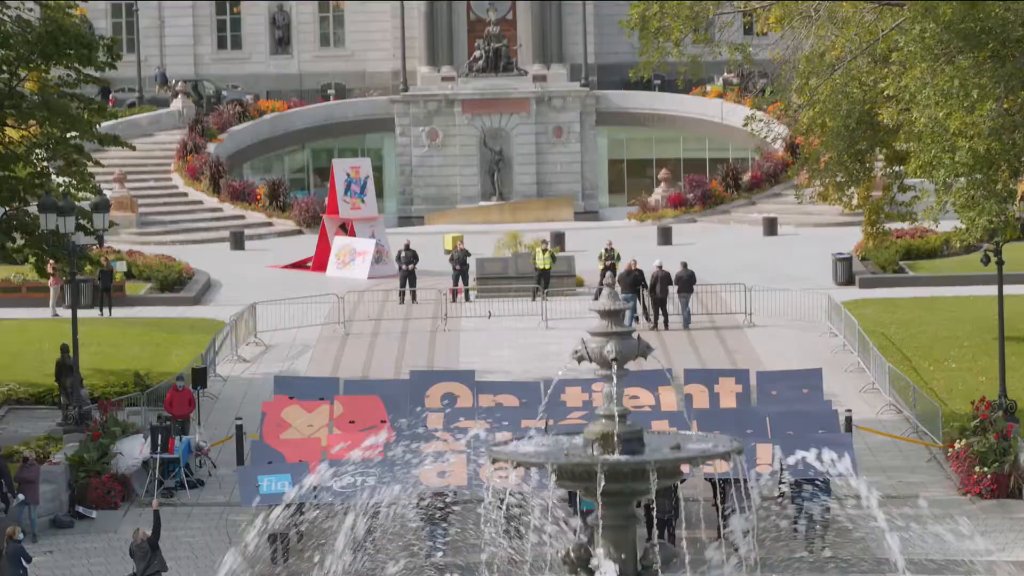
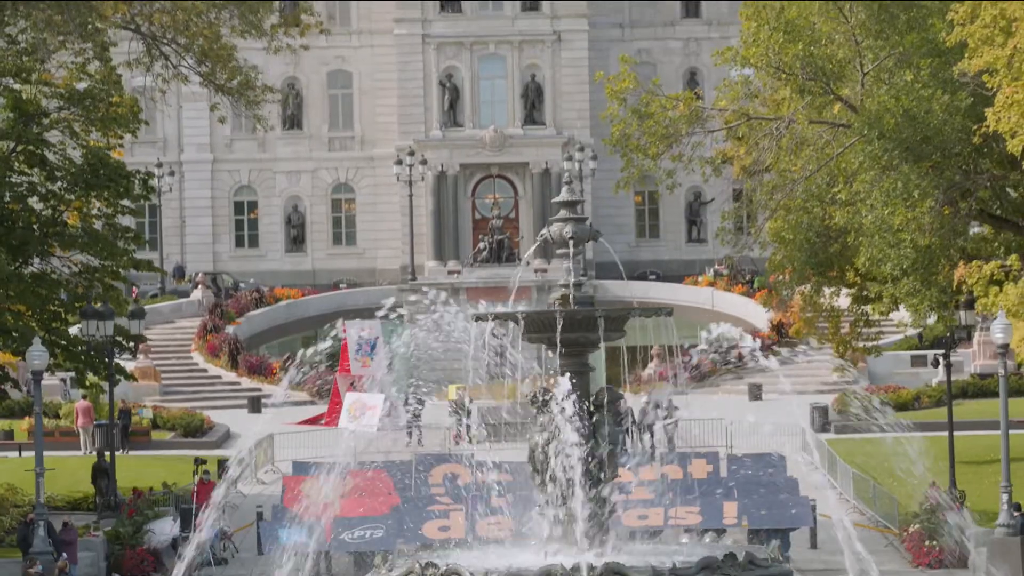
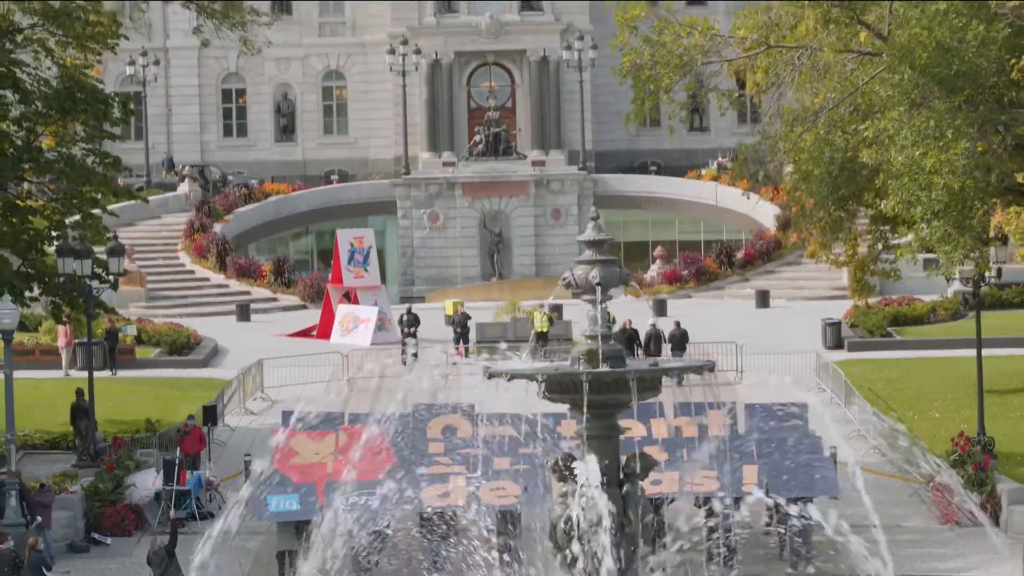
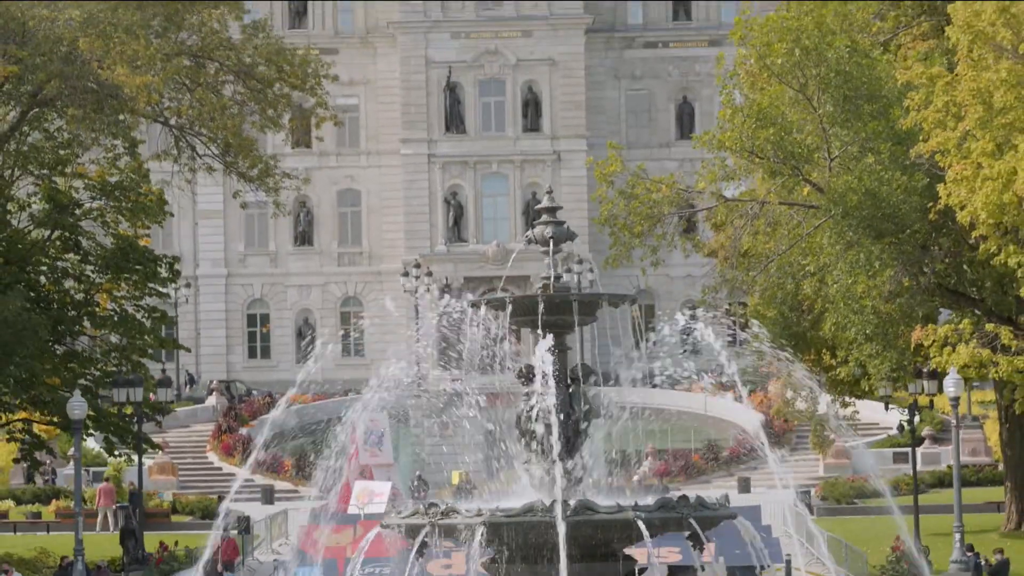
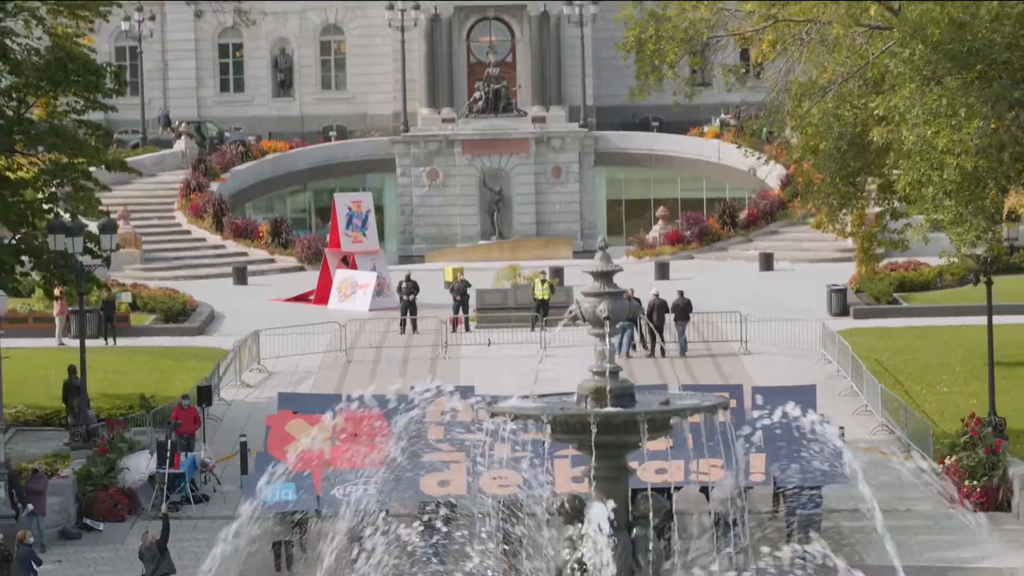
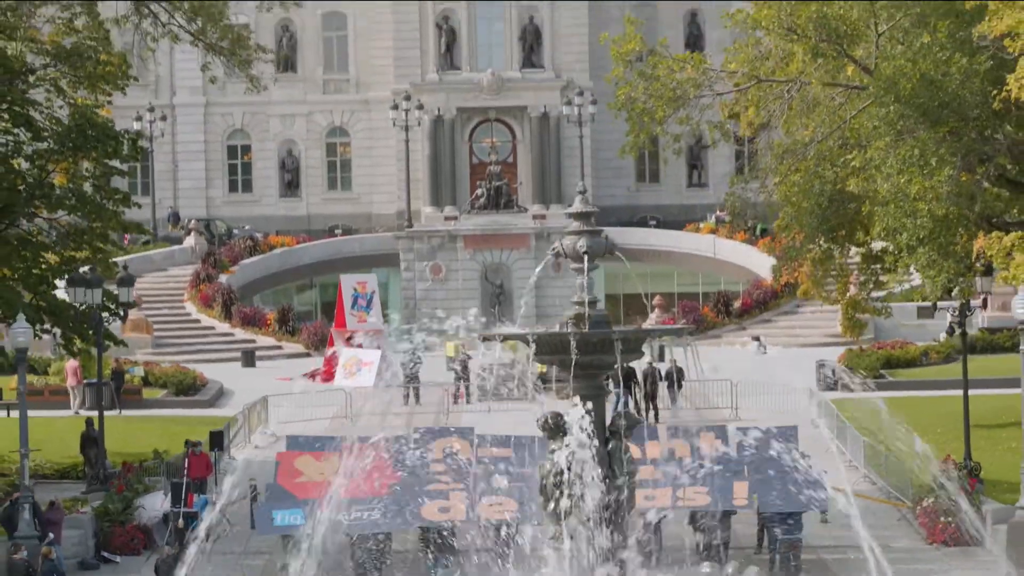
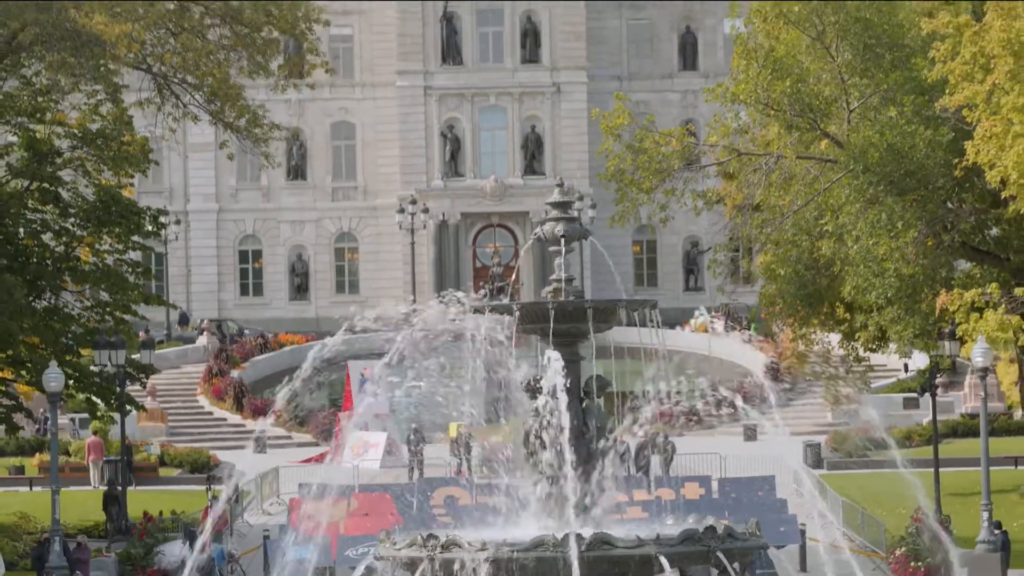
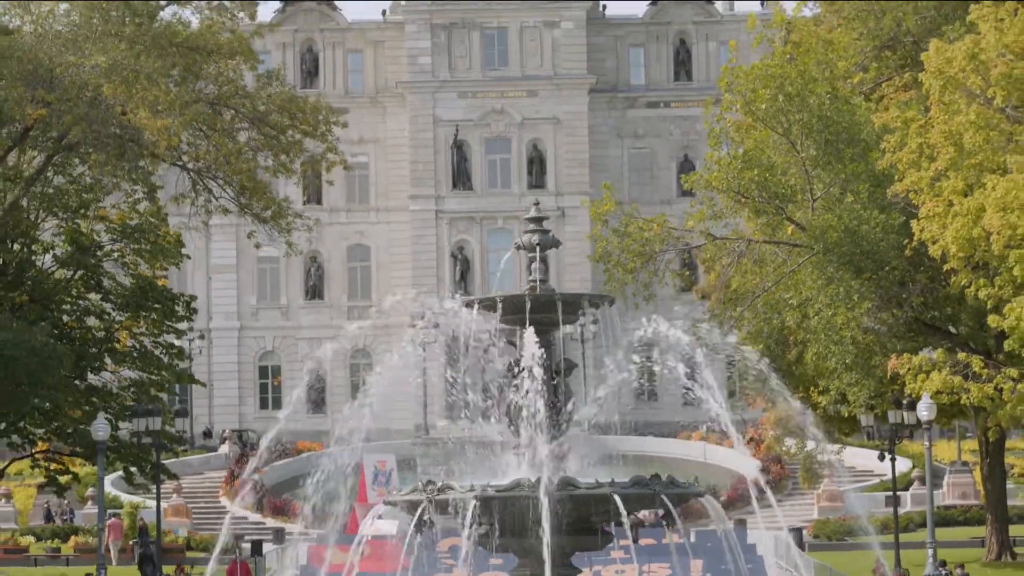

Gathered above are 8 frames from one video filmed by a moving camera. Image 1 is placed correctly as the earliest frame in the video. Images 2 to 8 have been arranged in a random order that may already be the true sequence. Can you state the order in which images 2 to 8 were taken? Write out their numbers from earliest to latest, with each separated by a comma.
5, 3, 6, 2, 7, 4, 8
